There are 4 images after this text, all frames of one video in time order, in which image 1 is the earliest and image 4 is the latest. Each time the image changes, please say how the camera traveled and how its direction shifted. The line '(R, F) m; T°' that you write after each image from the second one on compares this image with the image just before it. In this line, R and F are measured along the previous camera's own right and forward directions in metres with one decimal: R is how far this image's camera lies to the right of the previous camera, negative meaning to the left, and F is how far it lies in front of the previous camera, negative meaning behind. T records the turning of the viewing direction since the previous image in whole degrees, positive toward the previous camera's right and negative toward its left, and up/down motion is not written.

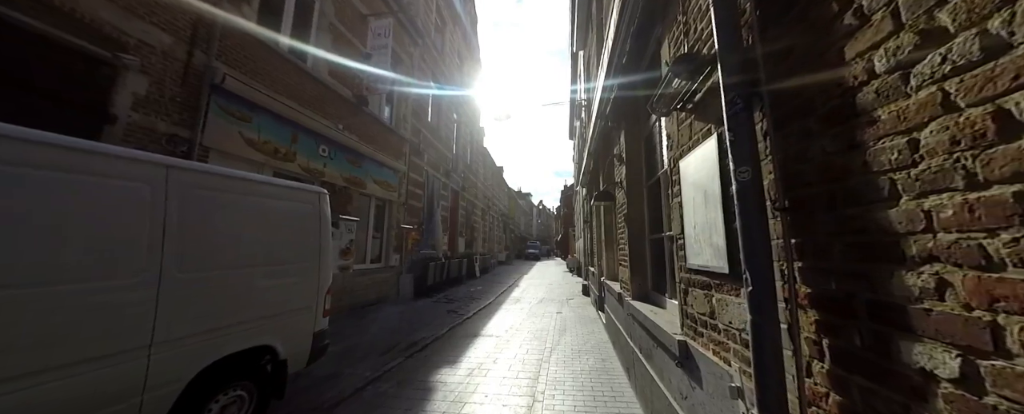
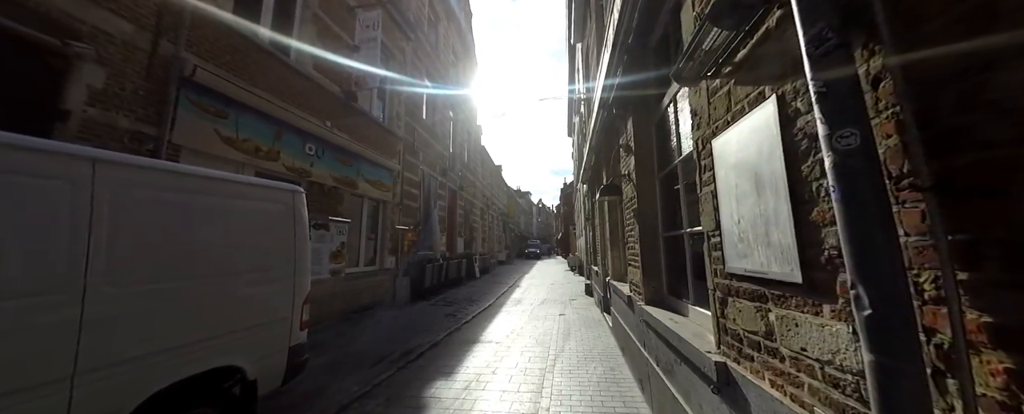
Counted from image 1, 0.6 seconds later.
(0.0, +0.4) m; 0°
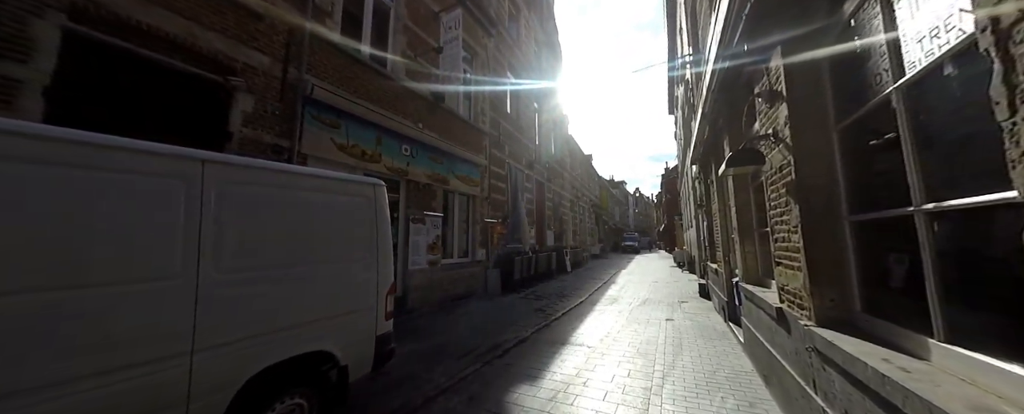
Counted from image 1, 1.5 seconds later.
(0.0, +0.6) m; -16°
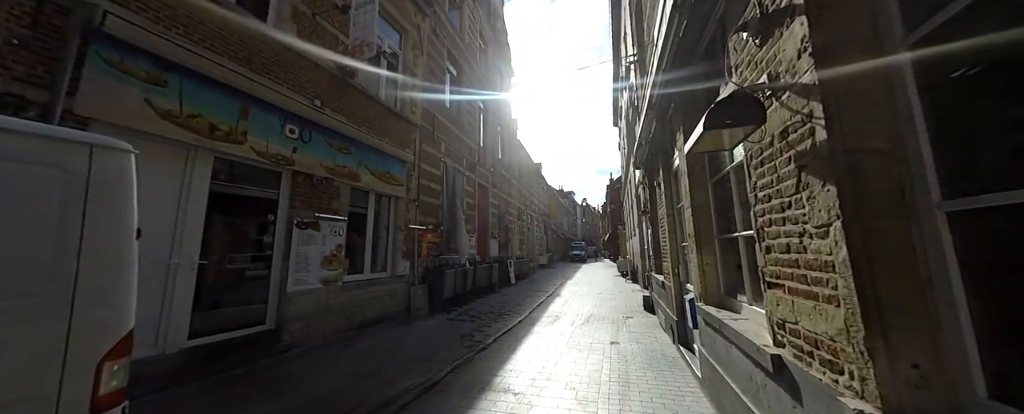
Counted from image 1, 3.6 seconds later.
(+0.5, +1.1) m; +8°
